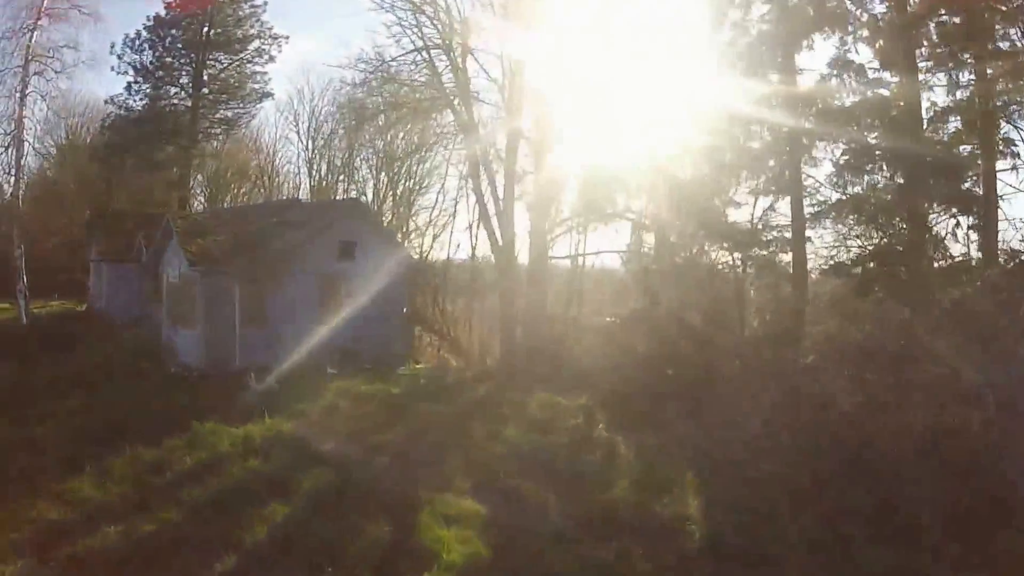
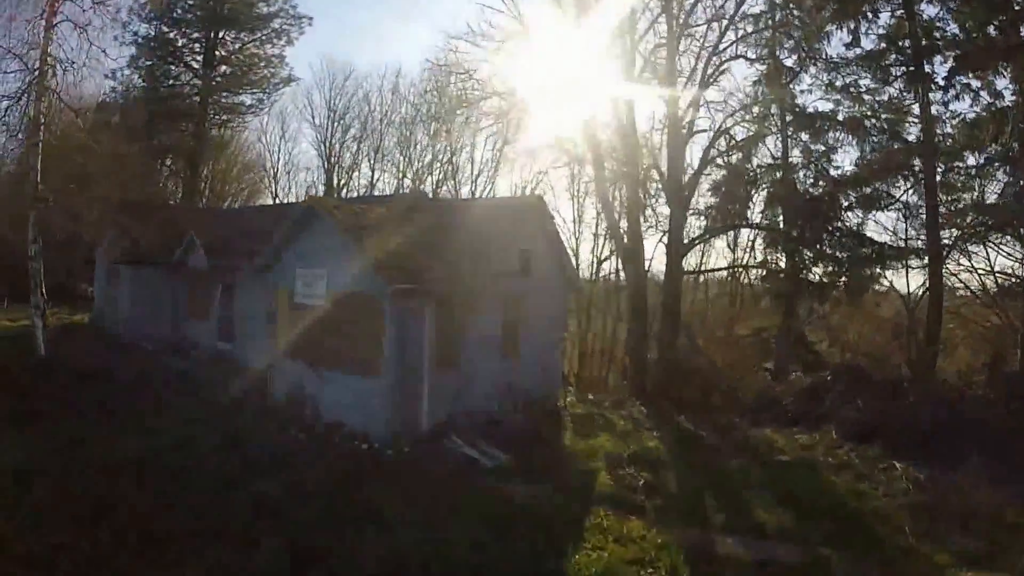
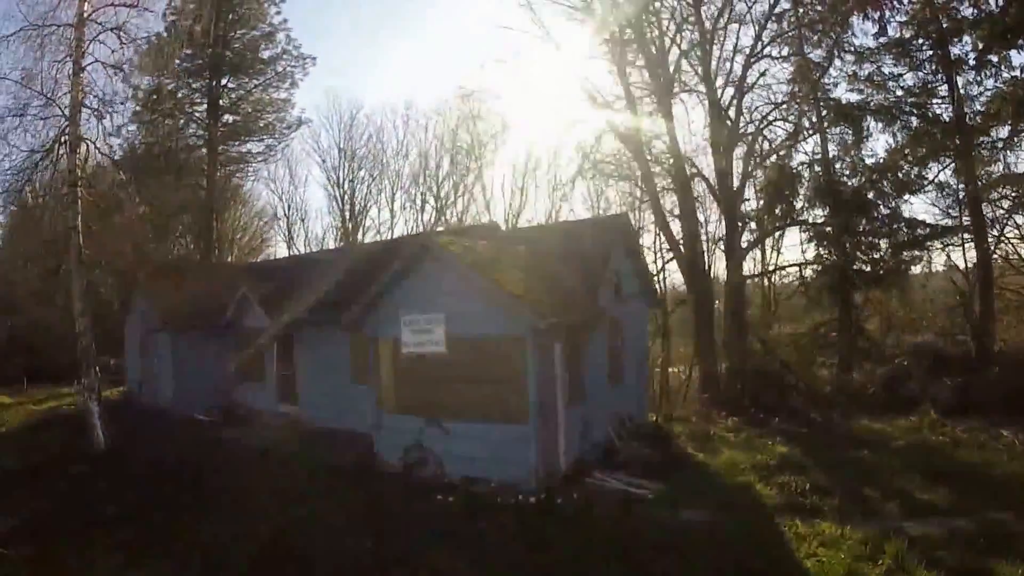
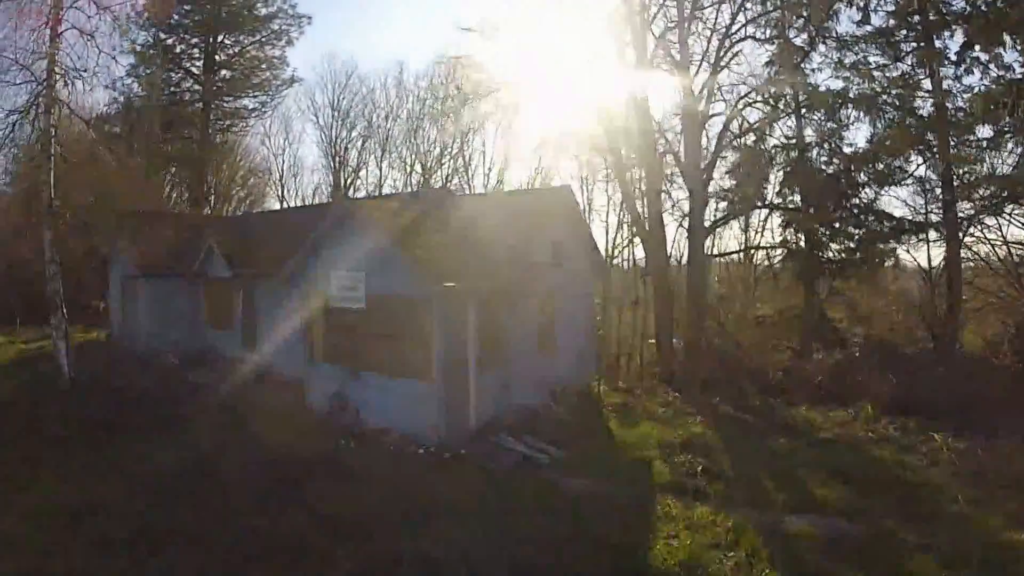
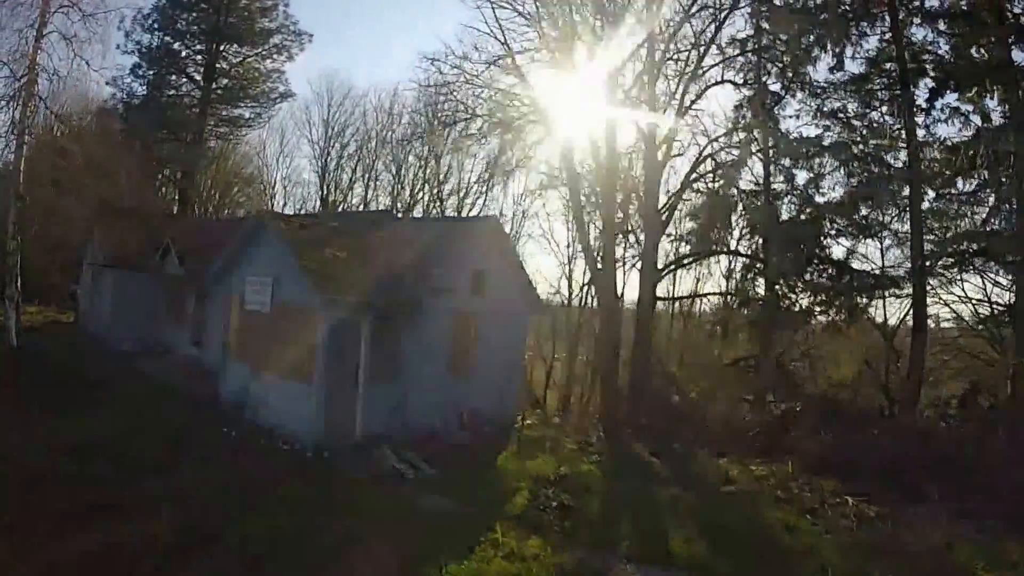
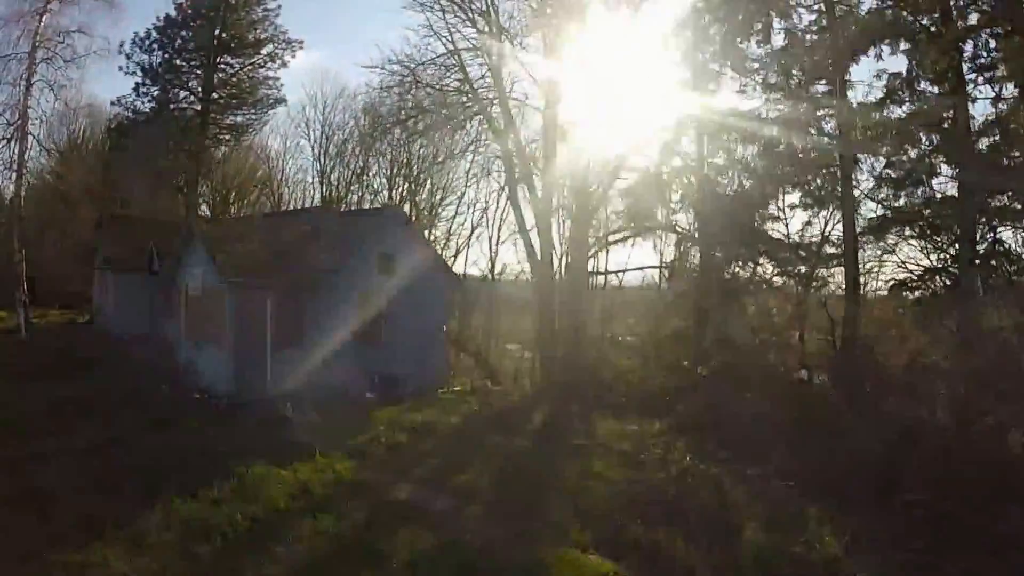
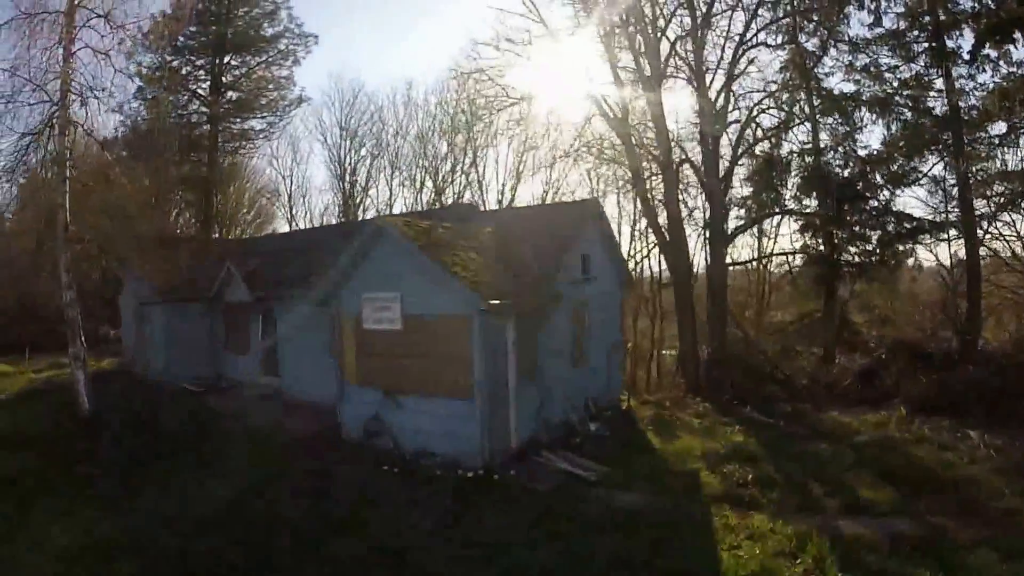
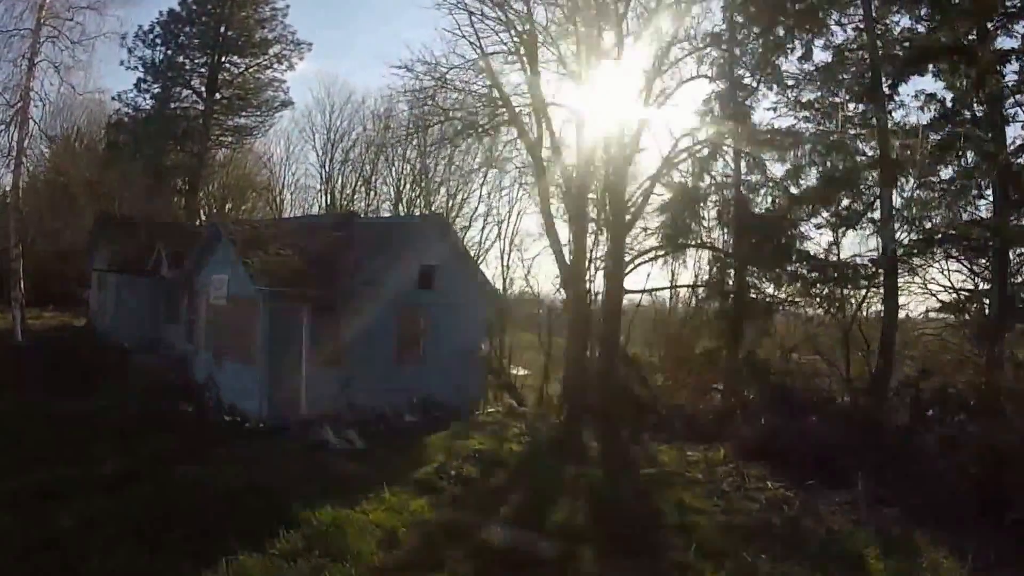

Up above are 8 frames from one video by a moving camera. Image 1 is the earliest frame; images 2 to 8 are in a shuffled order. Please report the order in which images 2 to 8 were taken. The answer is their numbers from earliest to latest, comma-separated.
6, 8, 5, 2, 4, 7, 3
